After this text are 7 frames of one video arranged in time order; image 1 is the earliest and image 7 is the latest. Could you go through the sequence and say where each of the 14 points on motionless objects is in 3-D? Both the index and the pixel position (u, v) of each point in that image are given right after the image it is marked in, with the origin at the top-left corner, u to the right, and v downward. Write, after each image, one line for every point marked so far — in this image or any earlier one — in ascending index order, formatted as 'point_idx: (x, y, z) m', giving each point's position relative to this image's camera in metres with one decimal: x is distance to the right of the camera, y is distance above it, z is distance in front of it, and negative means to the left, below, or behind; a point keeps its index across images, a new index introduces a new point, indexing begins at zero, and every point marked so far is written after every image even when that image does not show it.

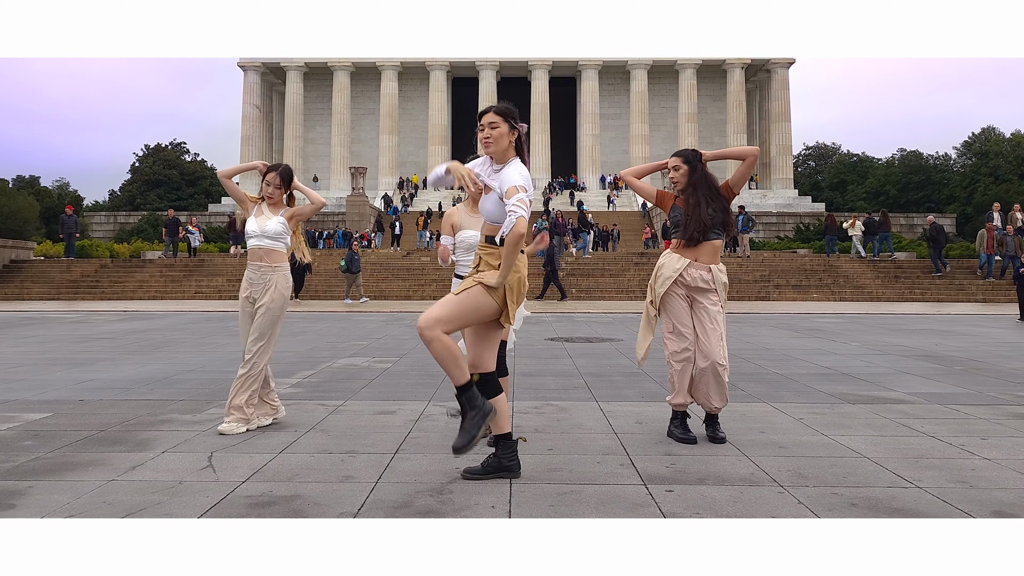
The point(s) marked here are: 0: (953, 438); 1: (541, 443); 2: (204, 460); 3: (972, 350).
0: (+2.8, -0.9, +4.5) m
1: (+0.2, -0.9, +4.2) m
2: (-1.6, -0.9, +3.7) m
3: (+6.7, -0.9, +10.1) m
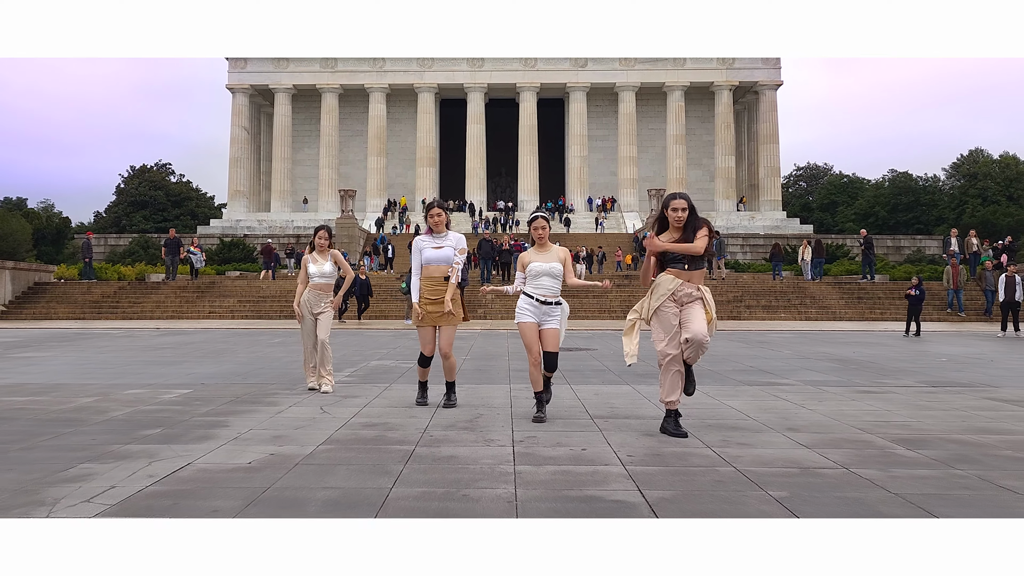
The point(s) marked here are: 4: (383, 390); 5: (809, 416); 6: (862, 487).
0: (+2.8, -1.1, +6.8) m
1: (+0.2, -1.0, +6.5) m
2: (-1.6, -1.0, +5.9) m
3: (+6.6, -1.2, +12.4) m
4: (-1.3, -1.0, +7.3) m
5: (+2.4, -1.0, +5.8) m
6: (+1.8, -1.0, +3.6) m
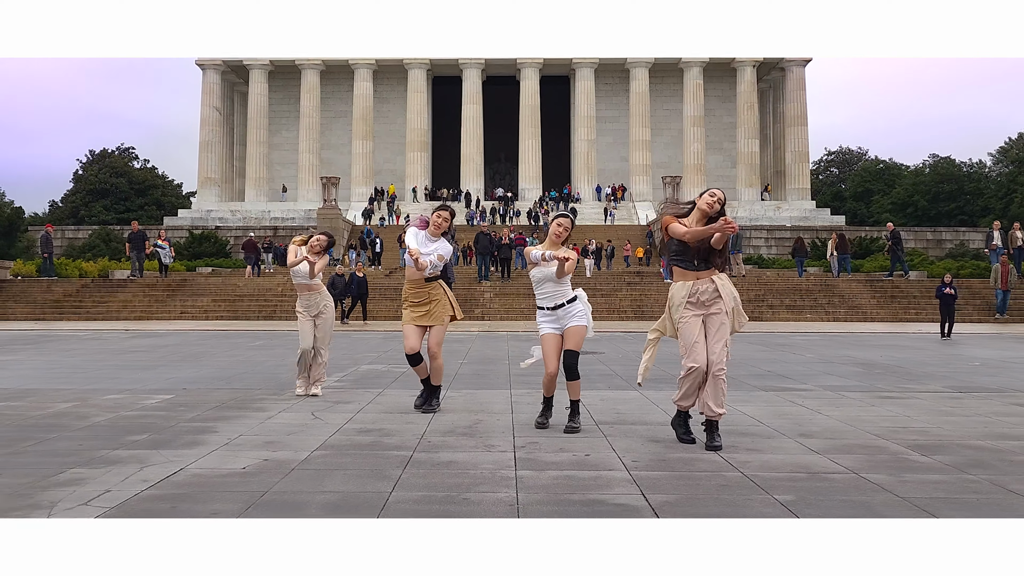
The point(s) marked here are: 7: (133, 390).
0: (+2.8, -1.1, +6.7) m
1: (+0.2, -1.1, +6.4) m
2: (-1.5, -1.0, +5.9) m
3: (+6.8, -1.2, +12.3) m
4: (-1.3, -1.1, +7.3) m
5: (+2.5, -1.1, +5.7) m
6: (+1.8, -1.0, +3.5) m
7: (-3.8, -1.1, +7.6) m
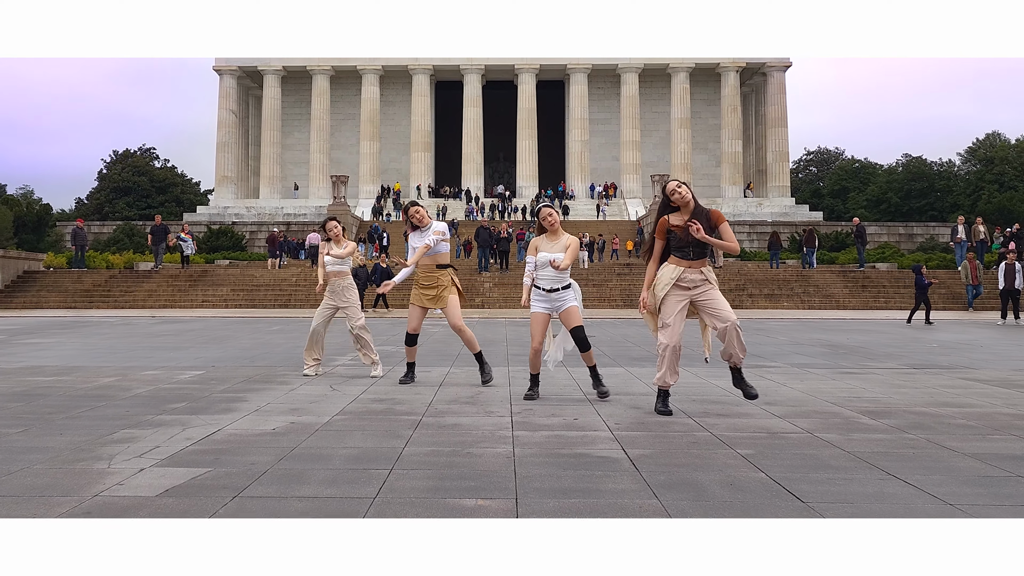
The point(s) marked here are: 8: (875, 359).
0: (+2.7, -0.9, +7.3) m
1: (+0.1, -0.9, +6.9) m
2: (-1.6, -0.9, +6.4) m
3: (+6.6, -1.0, +12.9) m
4: (-1.4, -0.9, +7.7) m
5: (+2.4, -0.9, +6.3) m
6: (+1.8, -0.9, +4.0) m
7: (-4.0, -0.9, +8.0) m
8: (+5.0, -1.0, +9.9) m
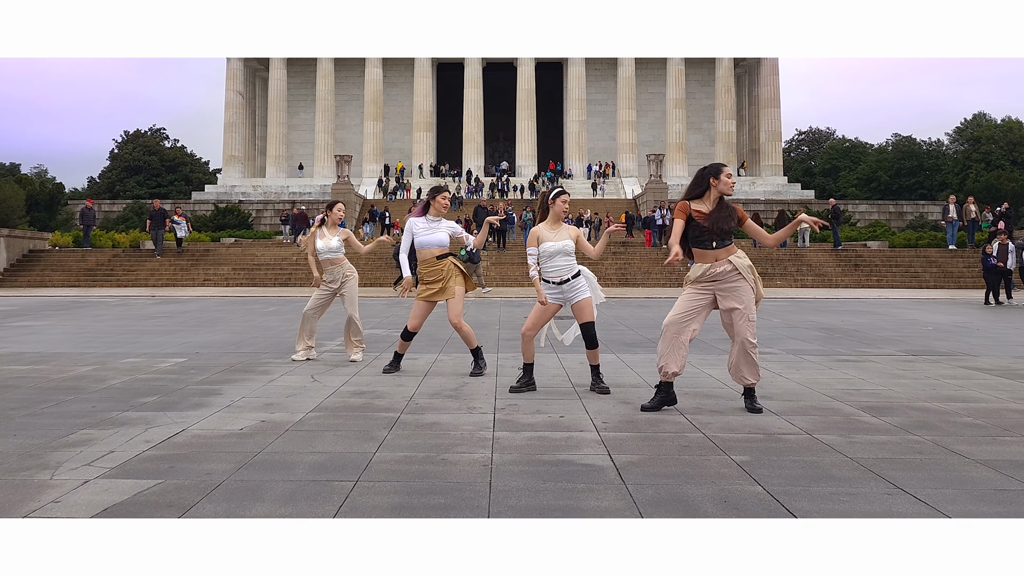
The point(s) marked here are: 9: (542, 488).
0: (+2.6, -0.8, +7.0) m
1: (0.0, -0.8, +6.7) m
2: (-1.7, -0.8, +6.1) m
3: (+6.5, -0.6, +12.7) m
4: (-1.5, -0.7, +7.5) m
5: (+2.3, -0.8, +6.0) m
6: (+1.6, -0.9, +3.8) m
7: (-4.1, -0.7, +7.8) m
8: (+4.9, -0.8, +9.7) m
9: (+0.1, -0.9, +3.1) m
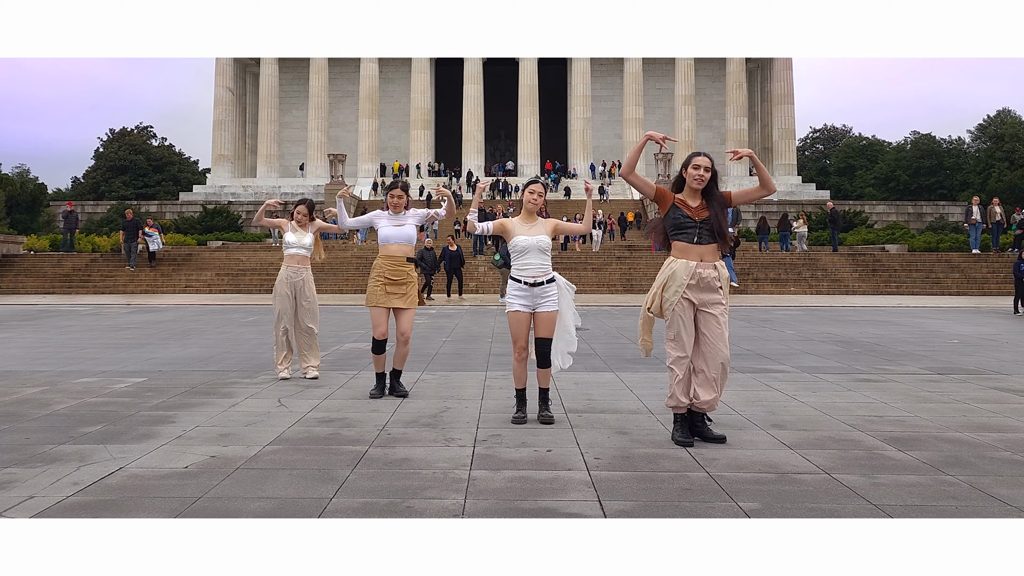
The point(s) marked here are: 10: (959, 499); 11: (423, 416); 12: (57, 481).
0: (+2.5, -0.9, +6.5) m
1: (-0.1, -0.9, +6.2) m
2: (-1.8, -0.9, +5.6) m
3: (+6.4, -0.8, +12.2) m
4: (-1.6, -0.9, +7.0) m
5: (+2.2, -0.9, +5.5) m
6: (+1.5, -1.0, +3.3) m
7: (-4.2, -0.9, +7.3) m
8: (+4.8, -0.9, +9.2) m
9: (0.0, -1.0, +2.7) m
10: (+2.1, -1.0, +3.4) m
11: (-0.6, -0.9, +5.1) m
12: (-2.2, -0.9, +3.5) m
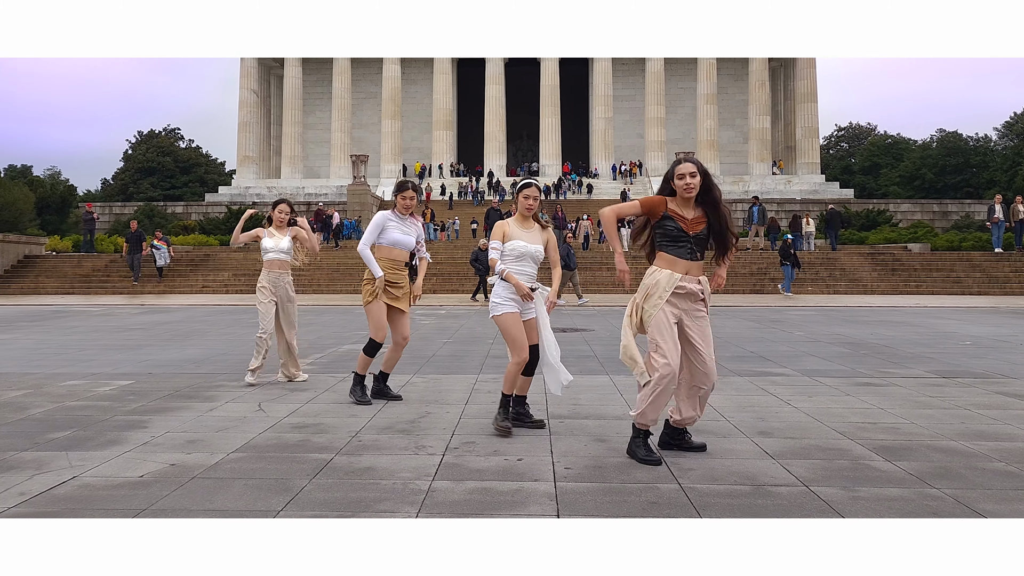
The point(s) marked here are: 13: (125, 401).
0: (+2.4, -0.9, +6.3) m
1: (-0.2, -0.9, +6.1) m
2: (-2.0, -0.9, +5.5) m
3: (+6.4, -0.8, +11.9) m
4: (-1.7, -0.9, +6.9) m
5: (+2.0, -1.0, +5.4) m
6: (+1.3, -1.0, +3.2) m
7: (-4.3, -0.9, +7.3) m
8: (+4.7, -0.9, +9.0) m
9: (-0.2, -1.0, +2.5) m
10: (+1.9, -1.0, +3.2) m
11: (-0.8, -0.9, +5.0) m
12: (-2.4, -1.0, +3.4) m
13: (-3.1, -0.9, +5.8) m
